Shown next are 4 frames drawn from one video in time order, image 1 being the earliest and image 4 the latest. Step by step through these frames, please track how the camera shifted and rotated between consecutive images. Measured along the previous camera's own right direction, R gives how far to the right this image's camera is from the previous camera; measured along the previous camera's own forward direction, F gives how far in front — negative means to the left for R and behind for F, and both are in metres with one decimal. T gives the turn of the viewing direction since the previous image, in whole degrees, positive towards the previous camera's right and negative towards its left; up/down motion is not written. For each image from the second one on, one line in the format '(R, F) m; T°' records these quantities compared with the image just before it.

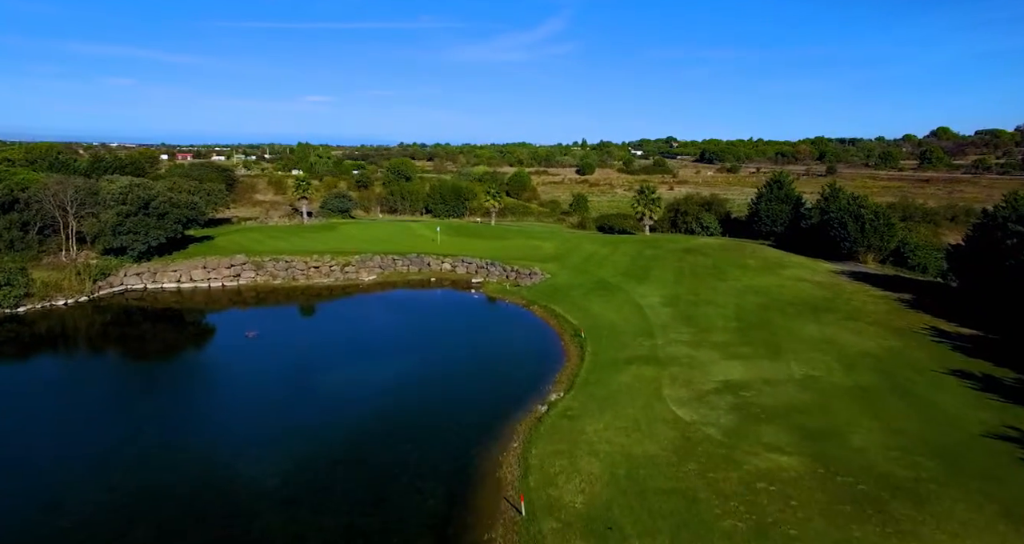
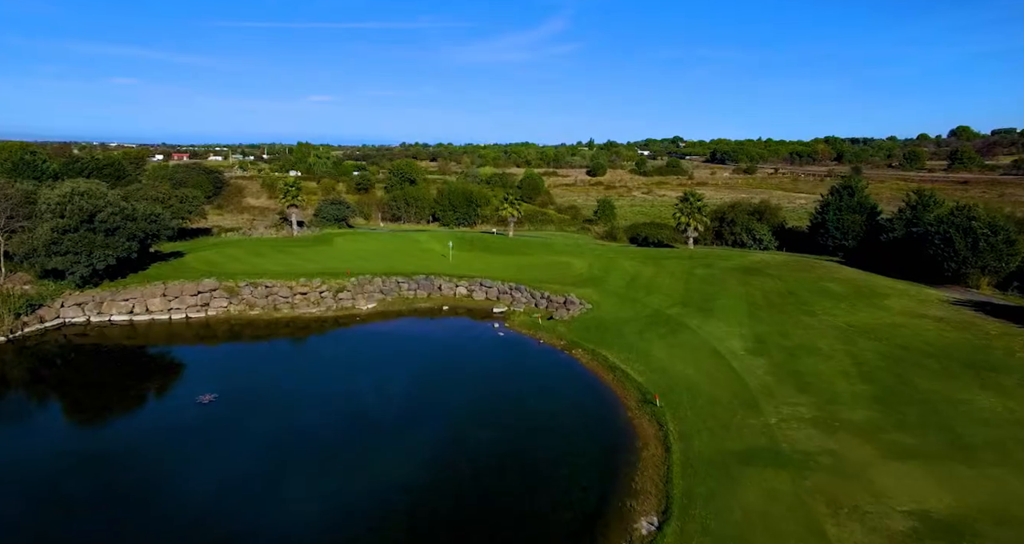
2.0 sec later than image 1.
(-1.9, +9.0) m; 0°
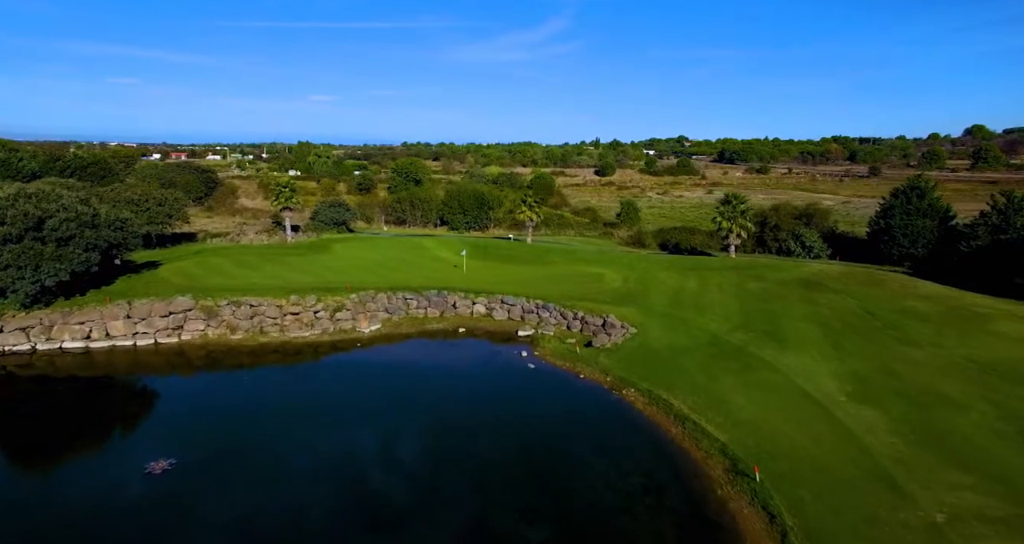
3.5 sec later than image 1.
(-1.6, +6.2) m; 0°
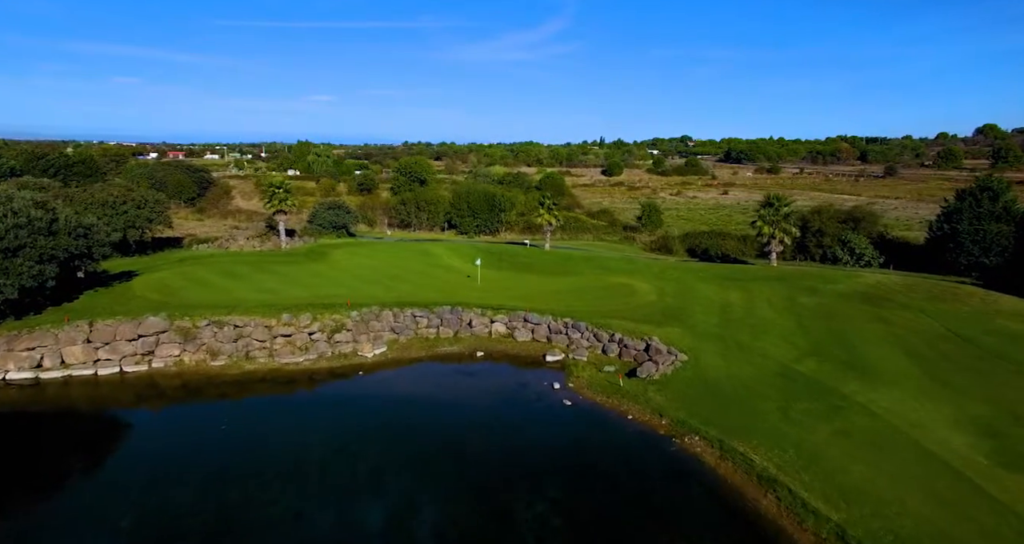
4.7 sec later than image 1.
(-1.3, +5.0) m; 0°
